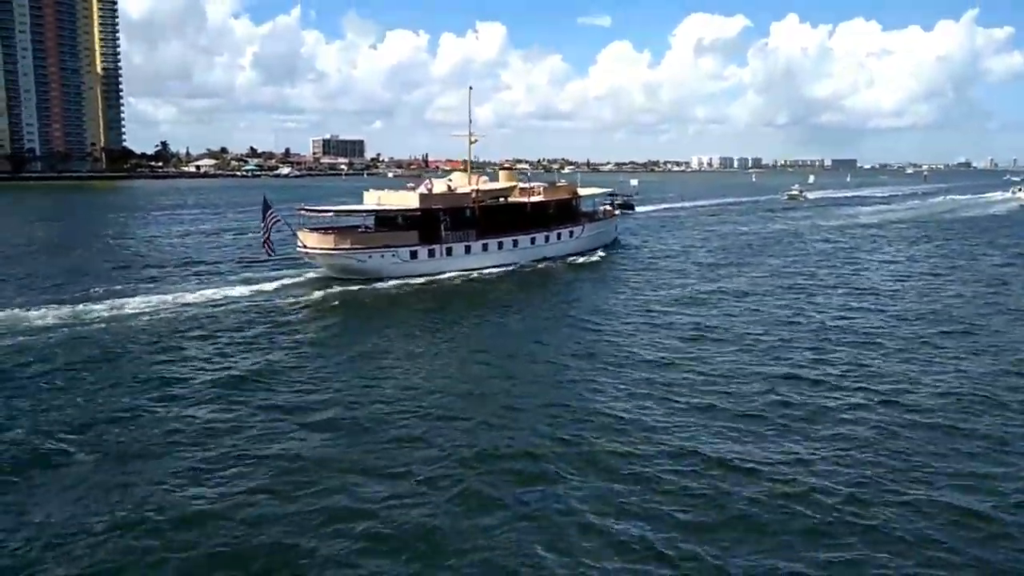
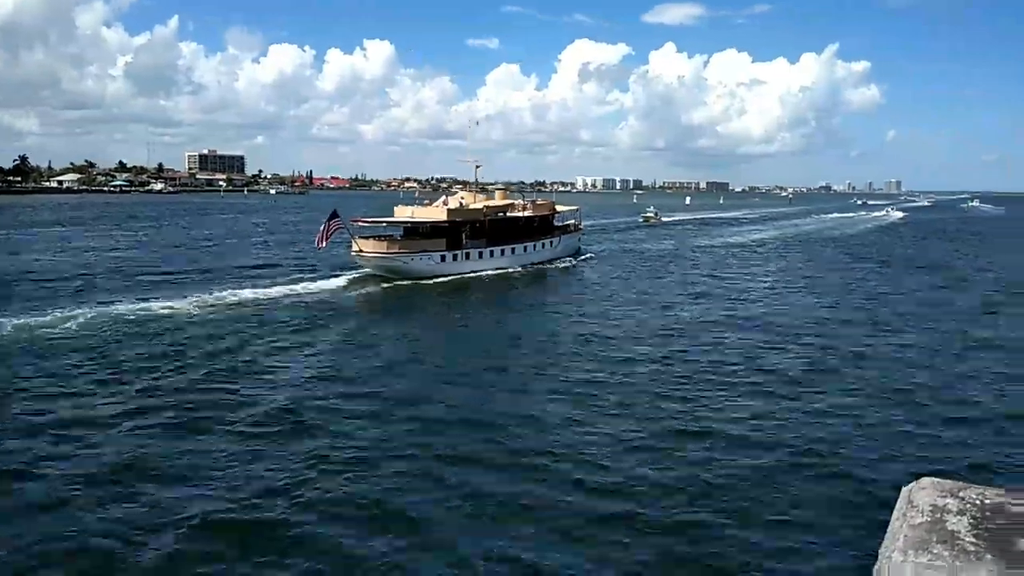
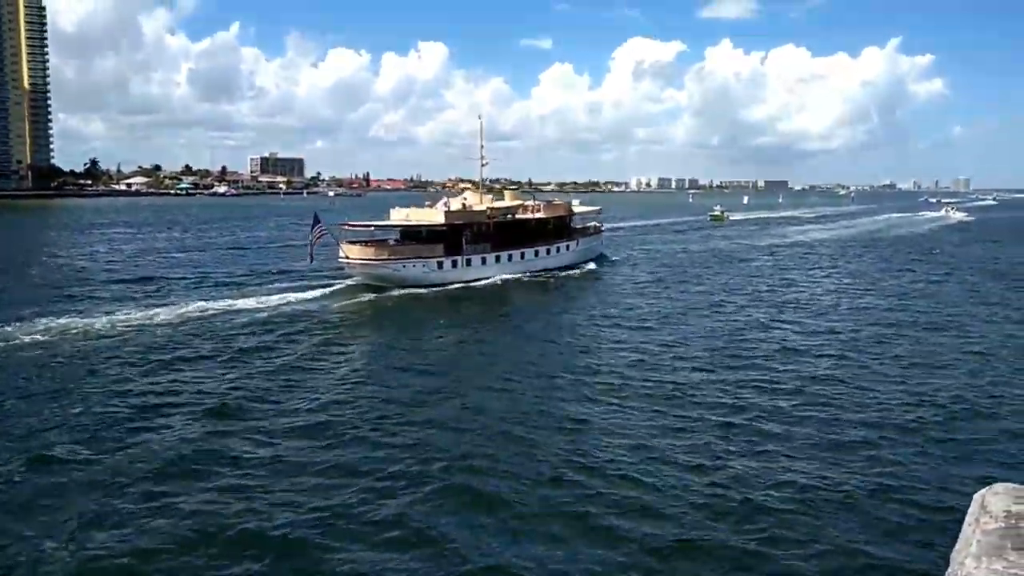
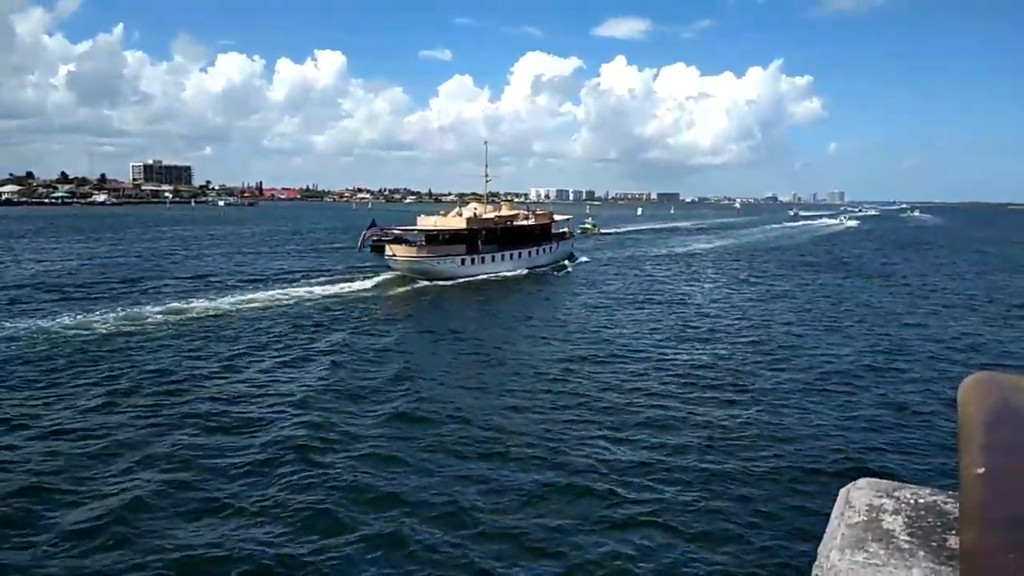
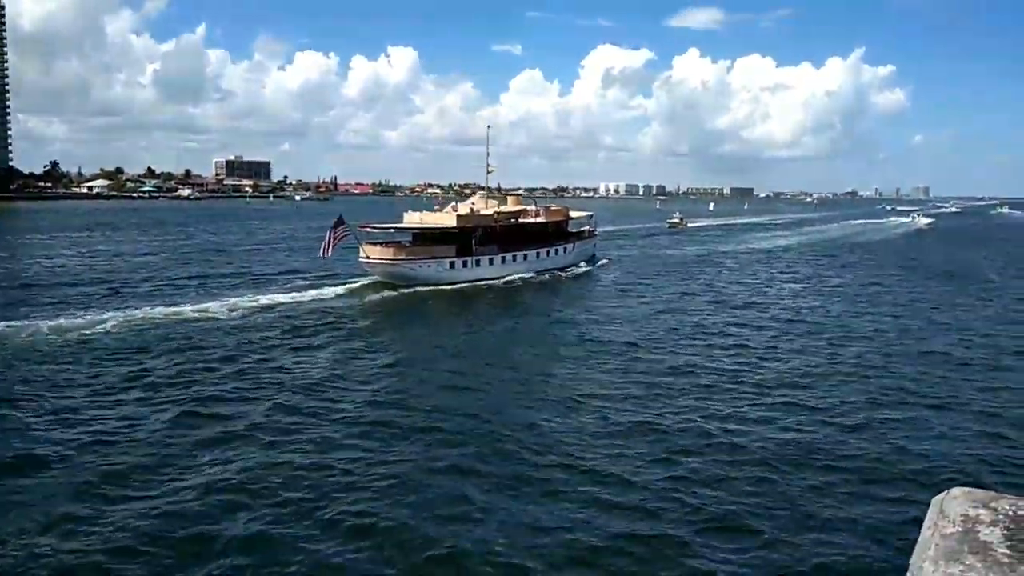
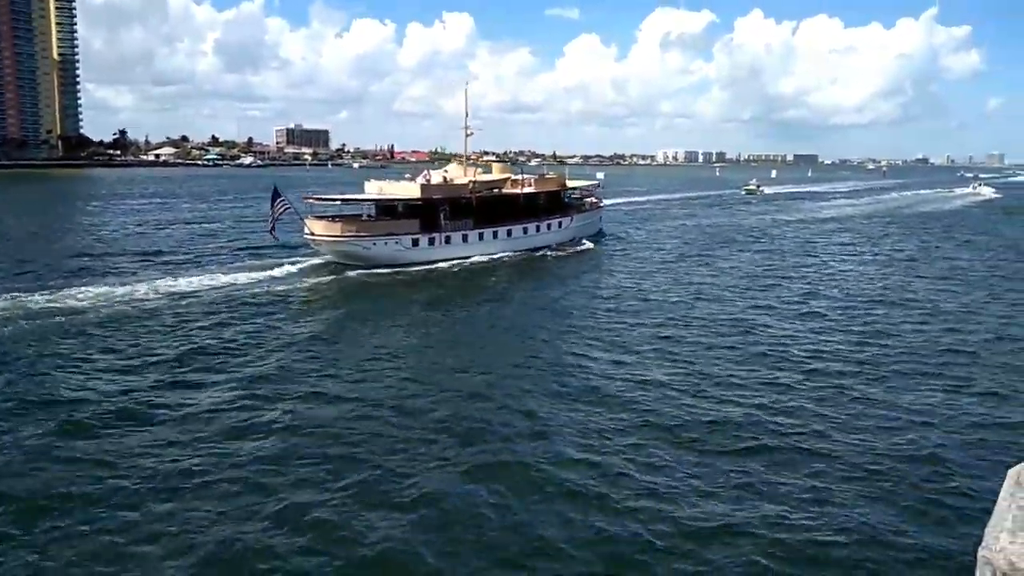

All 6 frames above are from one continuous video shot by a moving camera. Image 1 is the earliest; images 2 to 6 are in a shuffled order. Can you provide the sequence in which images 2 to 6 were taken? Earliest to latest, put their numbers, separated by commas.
6, 3, 5, 2, 4
